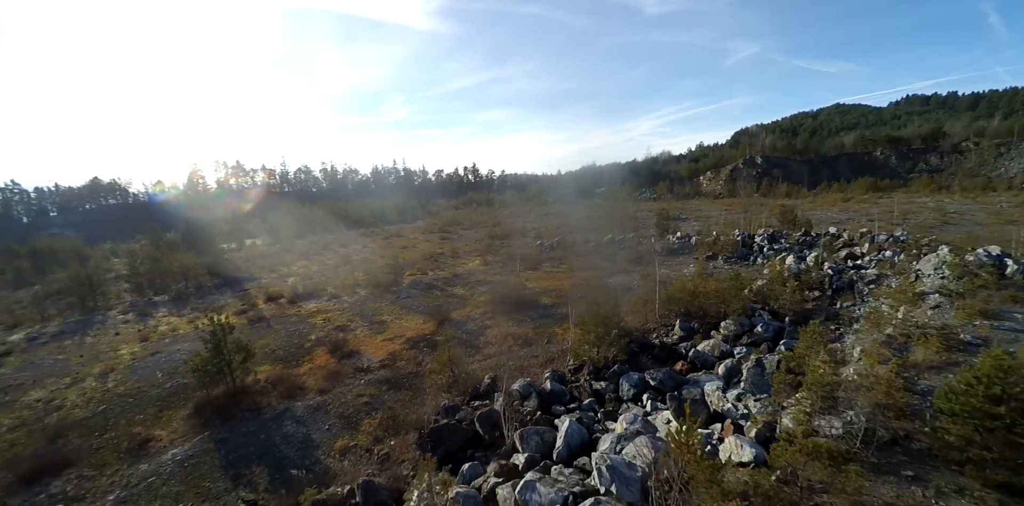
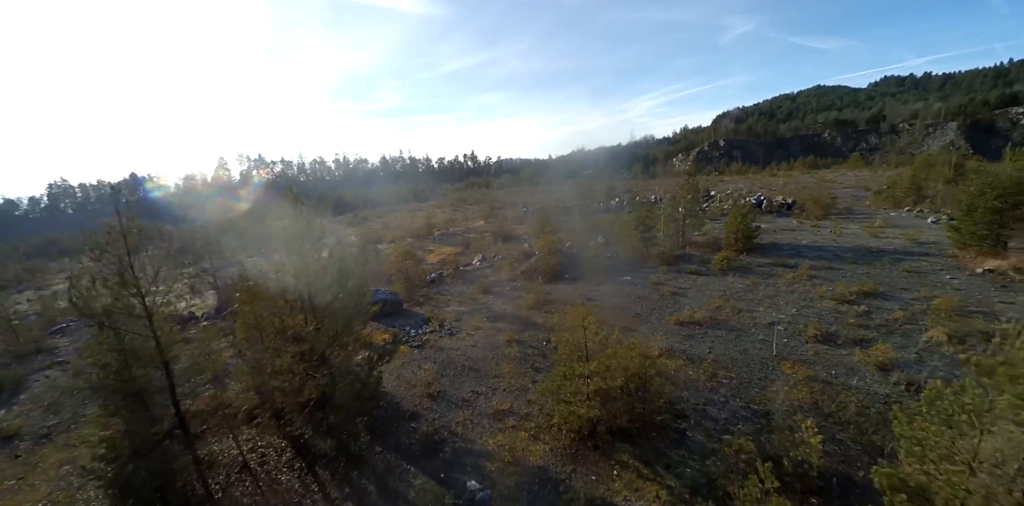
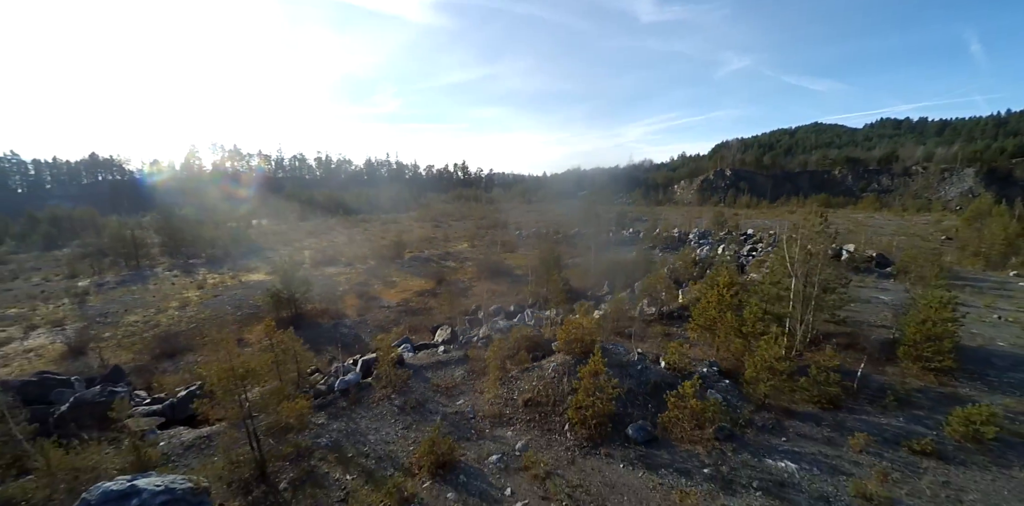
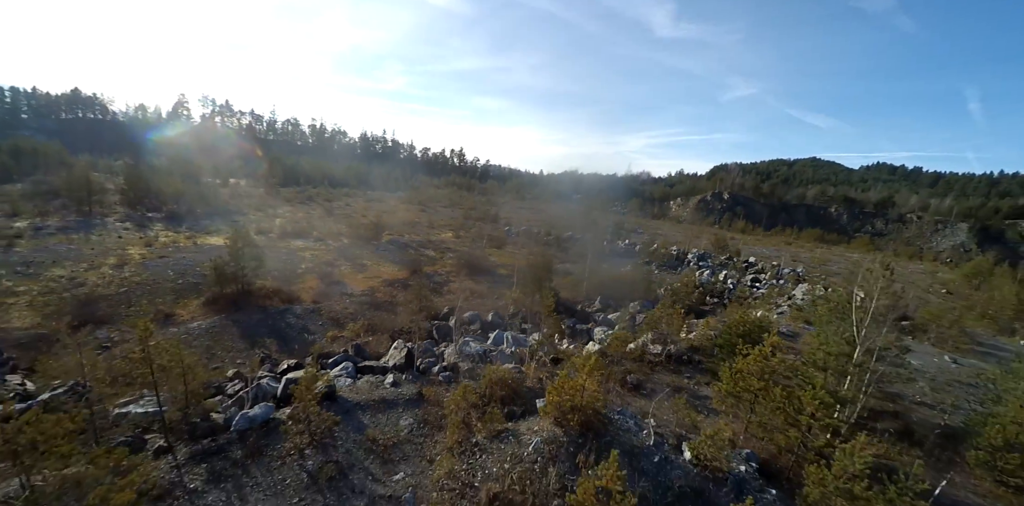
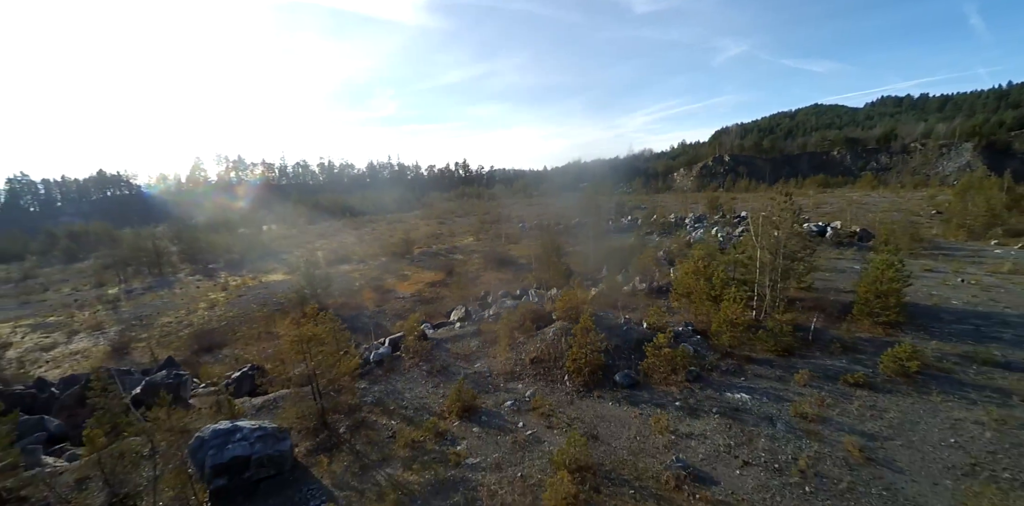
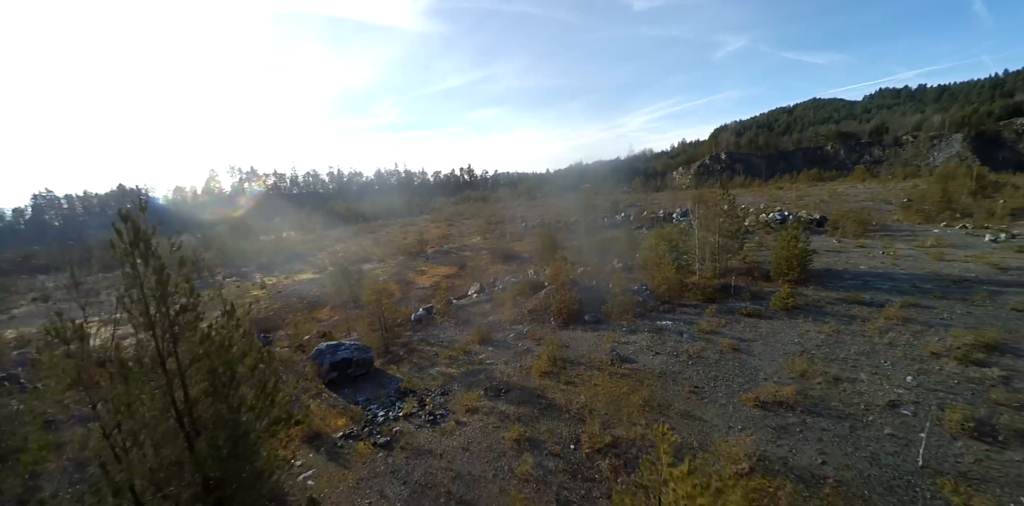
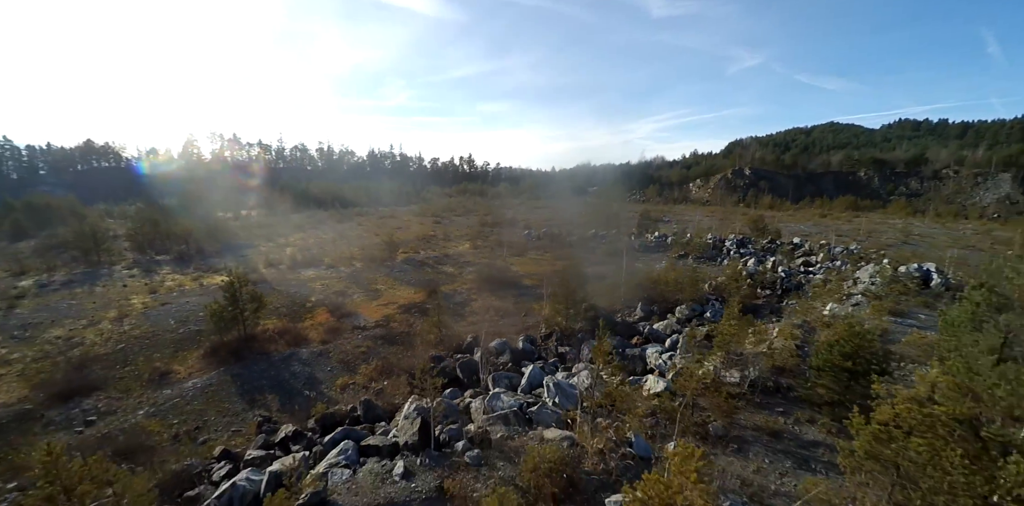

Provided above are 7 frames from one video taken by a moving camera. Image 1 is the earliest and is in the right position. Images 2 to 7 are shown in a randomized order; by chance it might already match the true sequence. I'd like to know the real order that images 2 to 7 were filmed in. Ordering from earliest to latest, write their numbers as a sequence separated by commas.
7, 4, 3, 5, 6, 2
